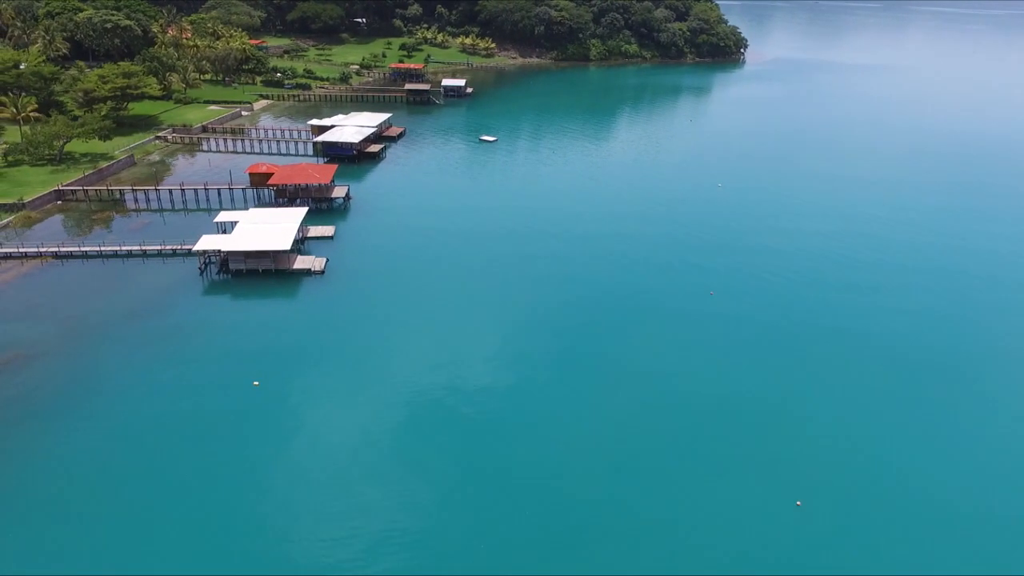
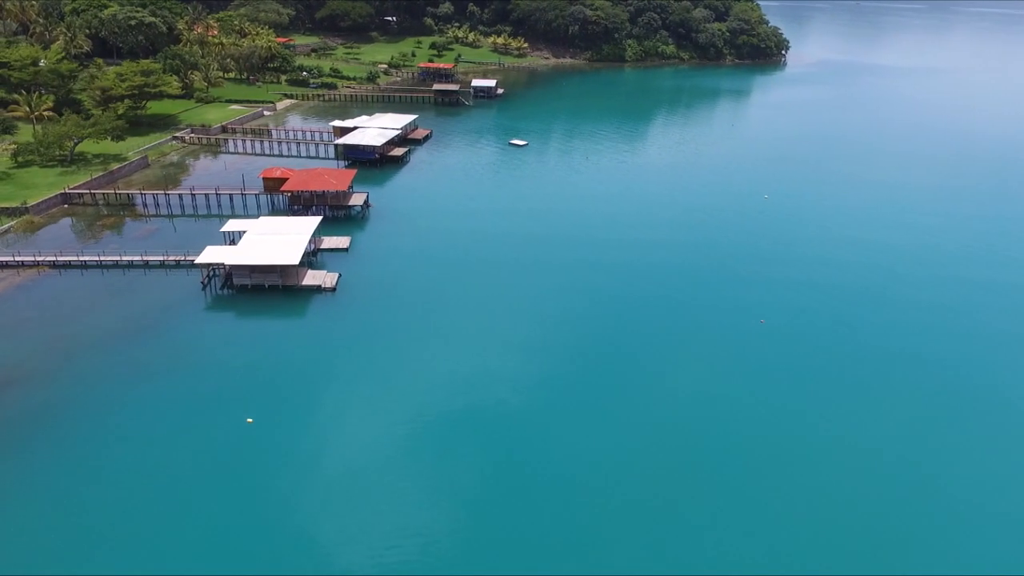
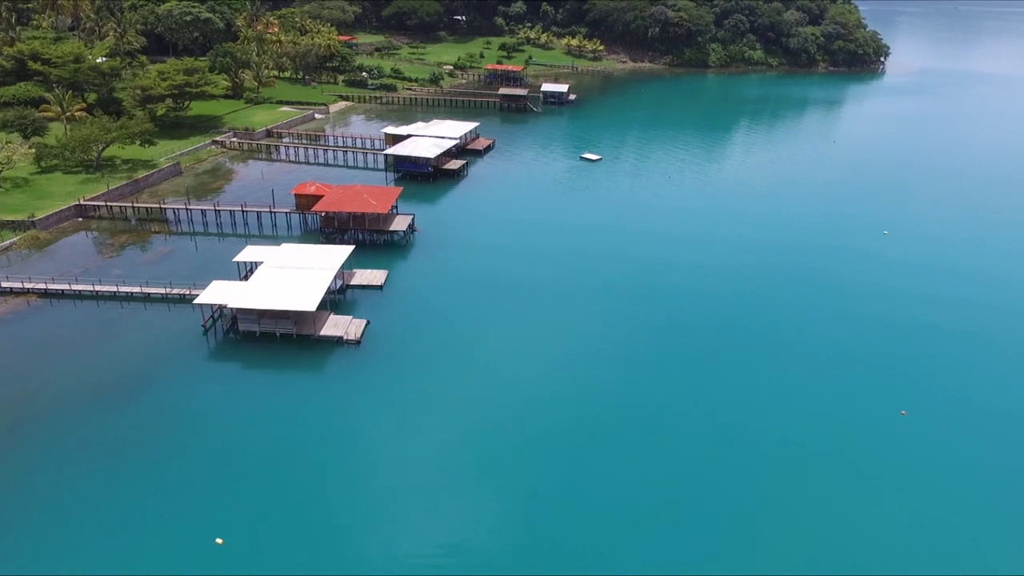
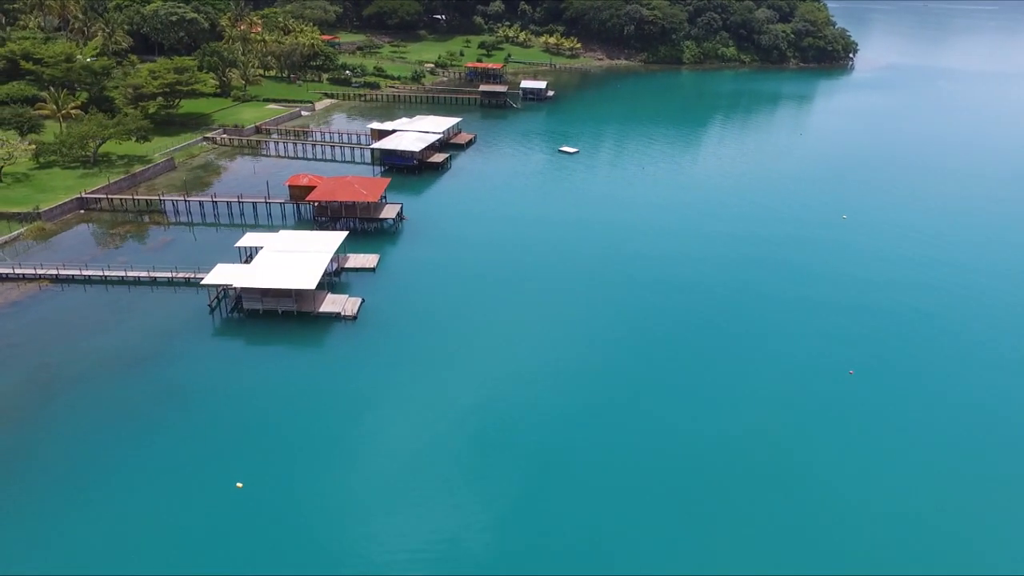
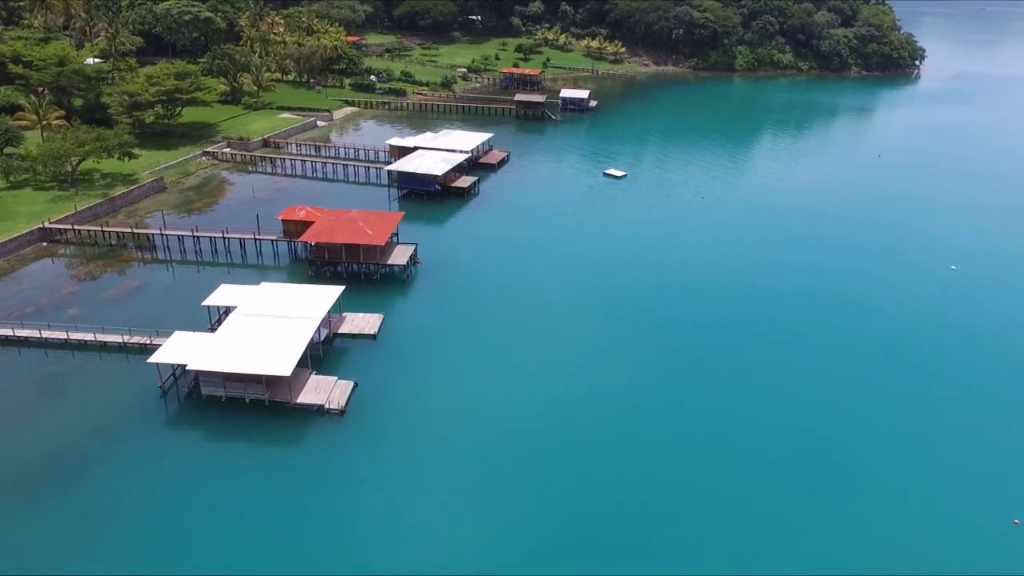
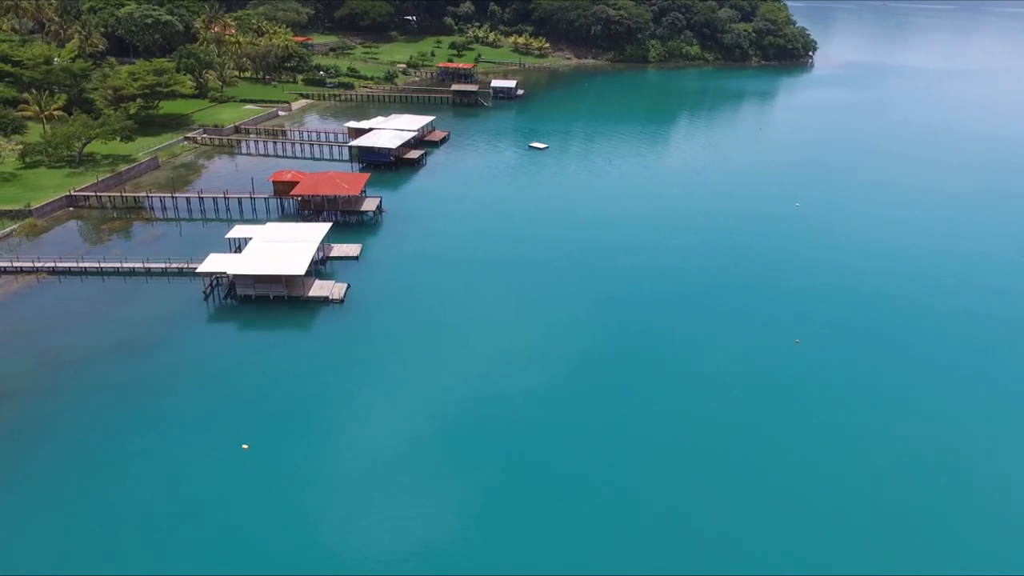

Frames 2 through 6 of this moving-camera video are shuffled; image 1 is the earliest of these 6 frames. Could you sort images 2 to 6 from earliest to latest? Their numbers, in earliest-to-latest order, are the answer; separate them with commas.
2, 6, 4, 3, 5
